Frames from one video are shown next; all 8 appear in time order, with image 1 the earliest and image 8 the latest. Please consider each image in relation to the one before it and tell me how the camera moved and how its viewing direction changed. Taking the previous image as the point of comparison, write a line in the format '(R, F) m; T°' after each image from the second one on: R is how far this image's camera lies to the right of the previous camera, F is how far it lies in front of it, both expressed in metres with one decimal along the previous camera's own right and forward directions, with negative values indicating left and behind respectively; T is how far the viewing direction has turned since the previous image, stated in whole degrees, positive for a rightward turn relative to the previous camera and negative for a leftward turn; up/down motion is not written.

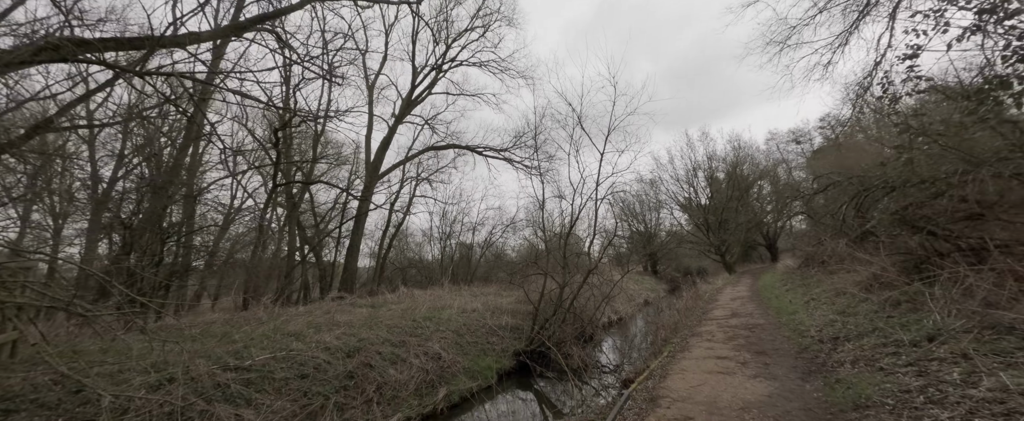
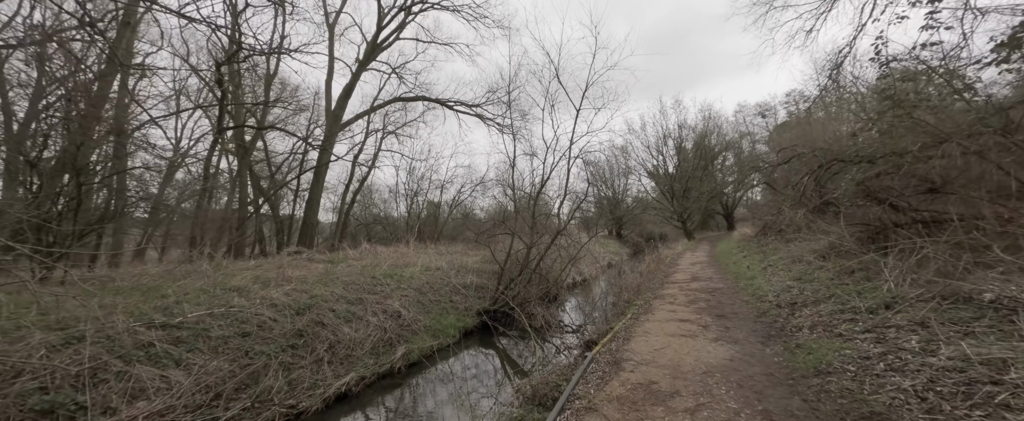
(+0.1, +0.5) m; +5°
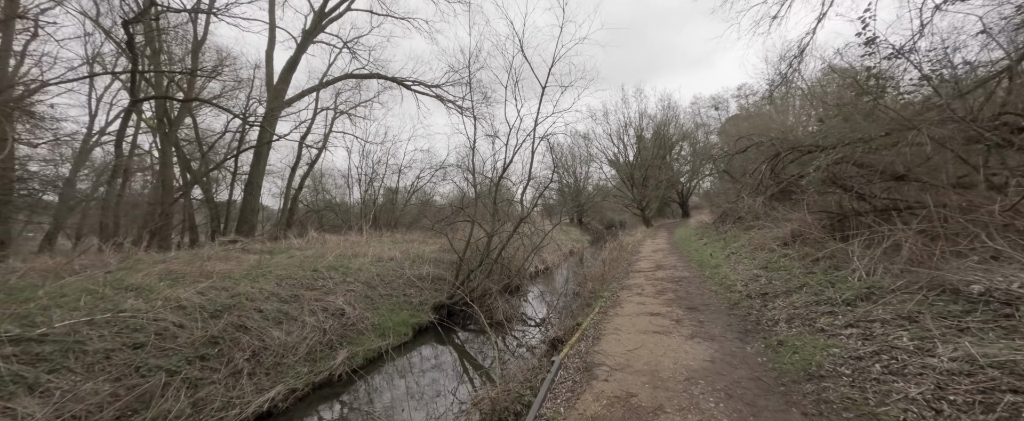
(+0.1, +0.8) m; +6°
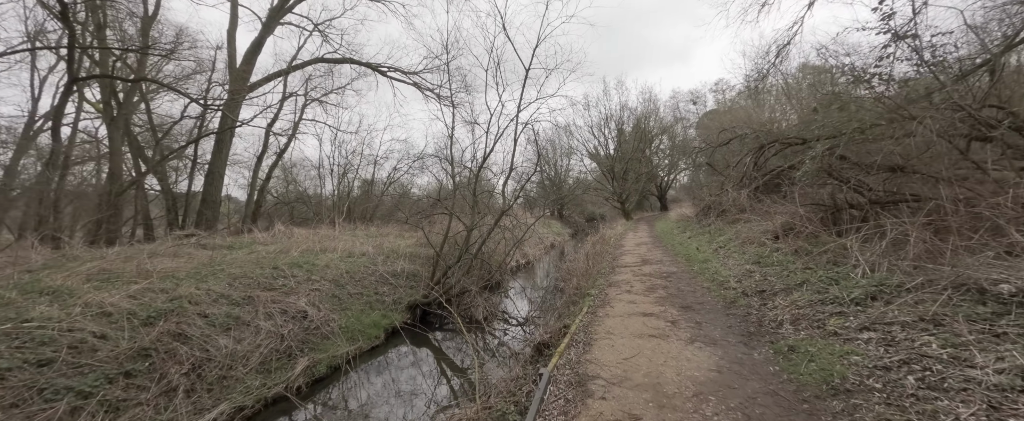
(0.0, +0.6) m; +3°
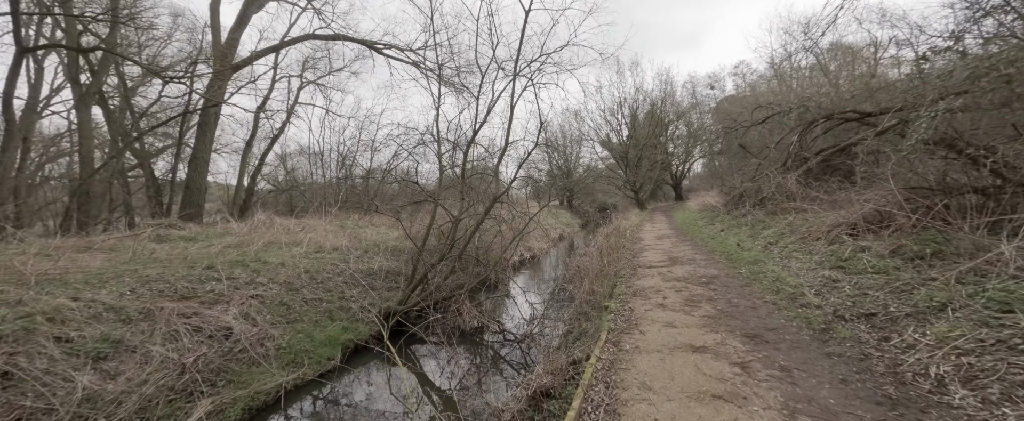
(+0.3, +1.9) m; -1°
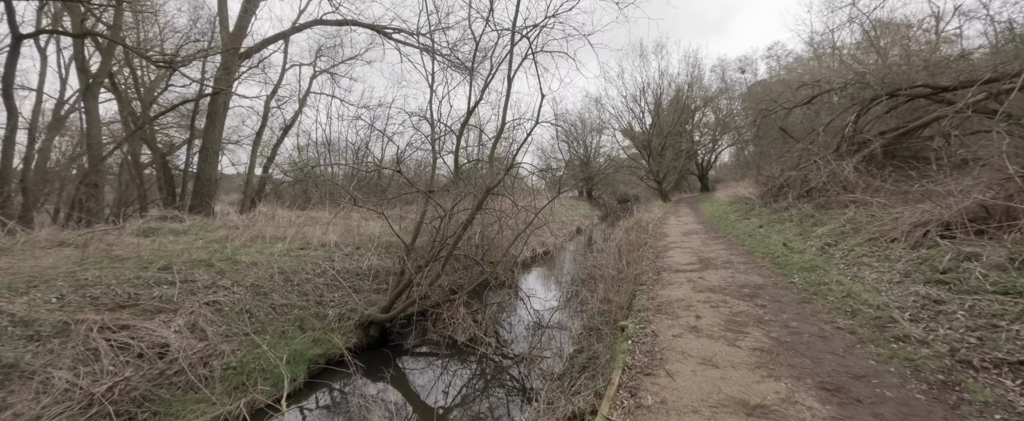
(+0.3, +1.1) m; -3°
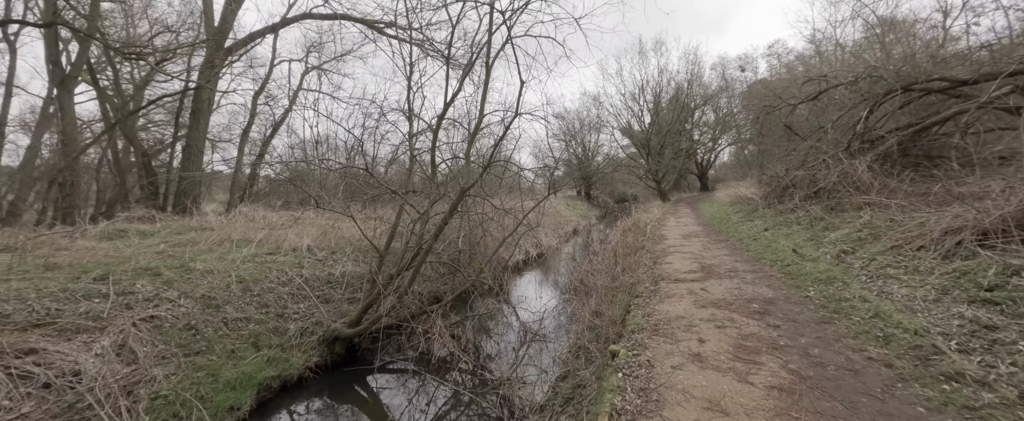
(+0.3, +0.6) m; 0°
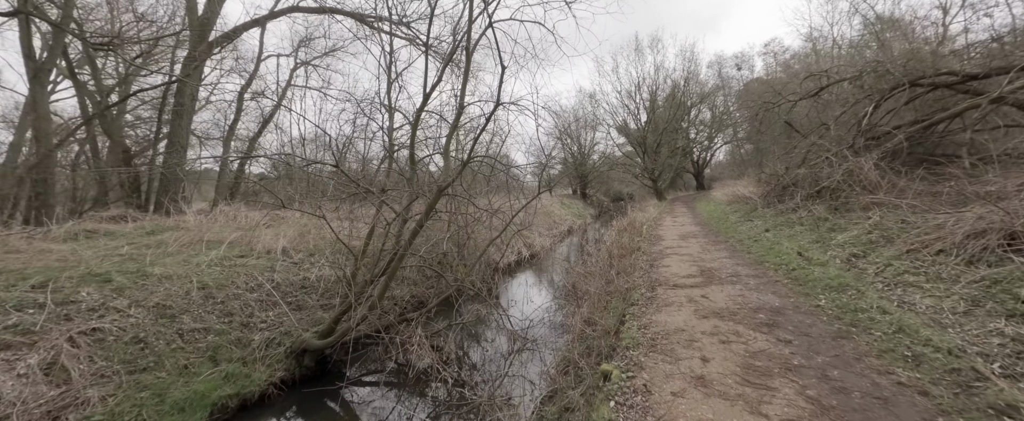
(+0.2, +0.5) m; +1°
